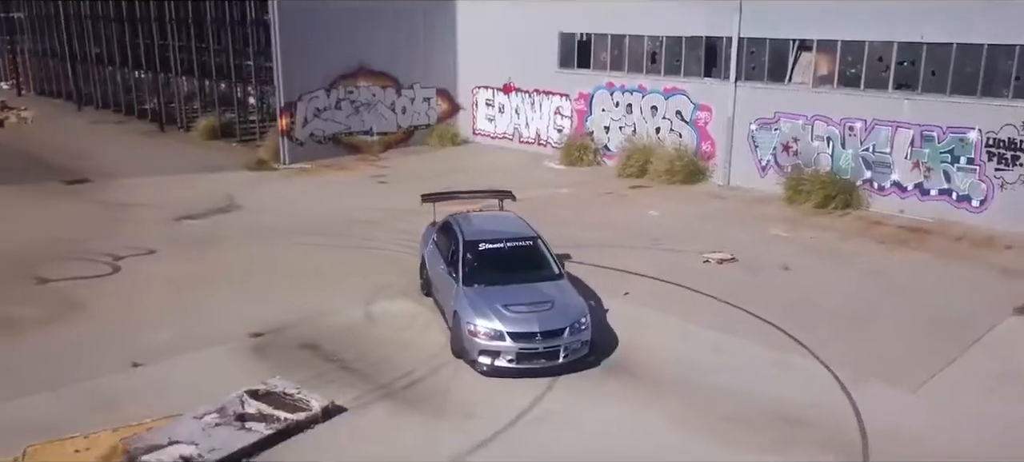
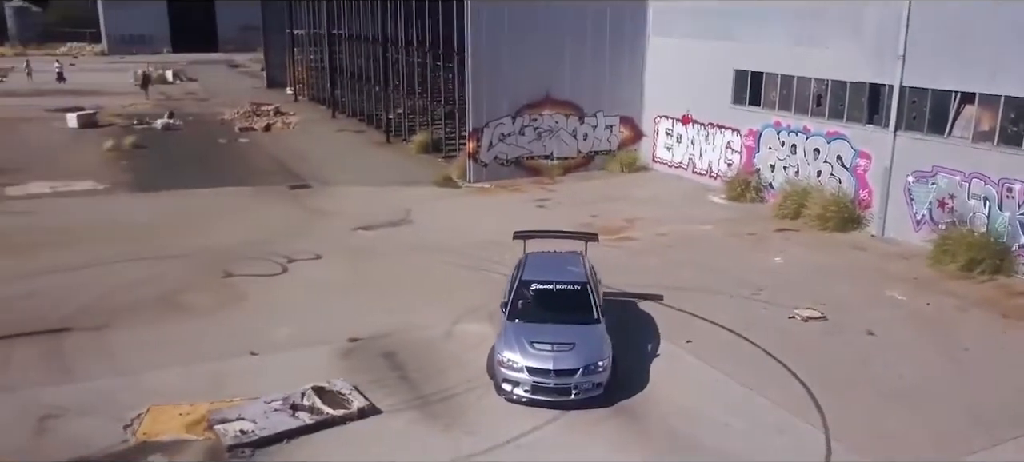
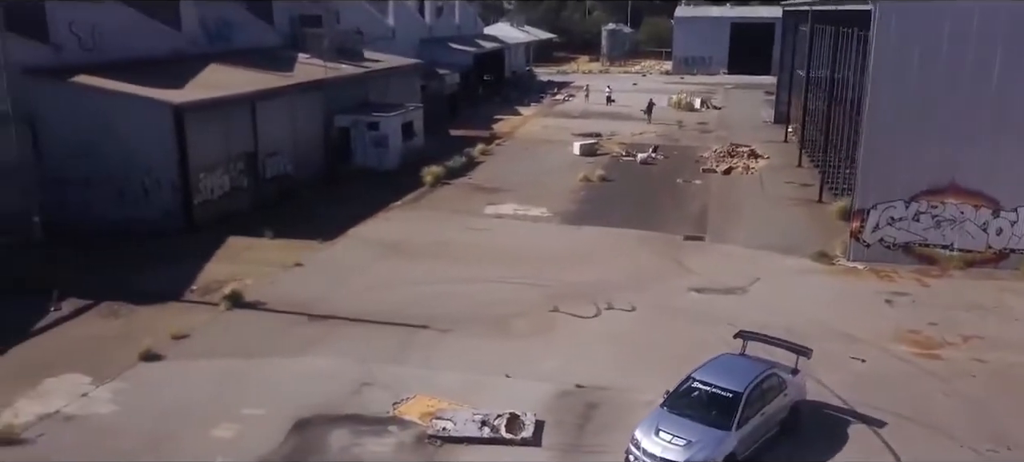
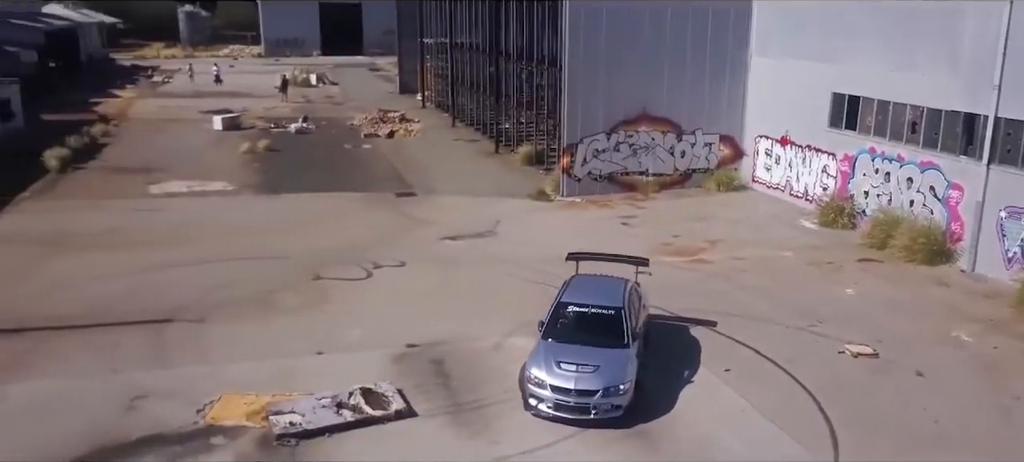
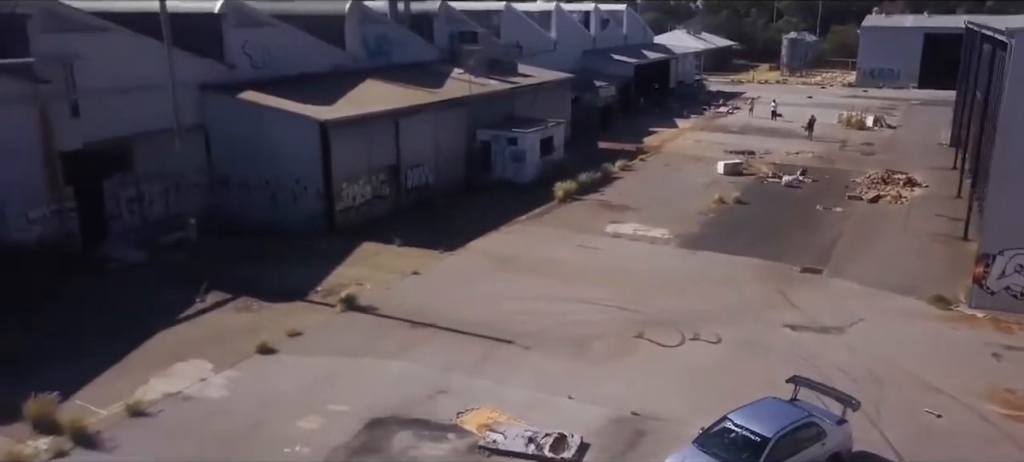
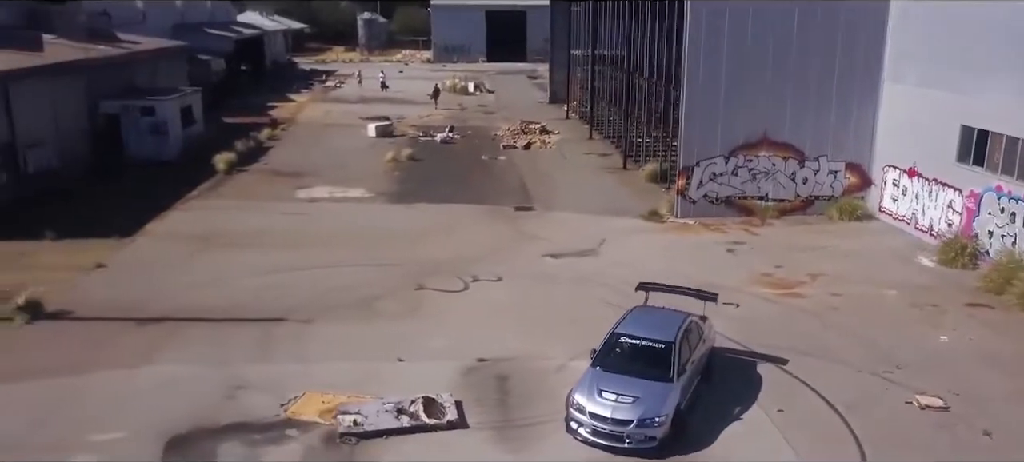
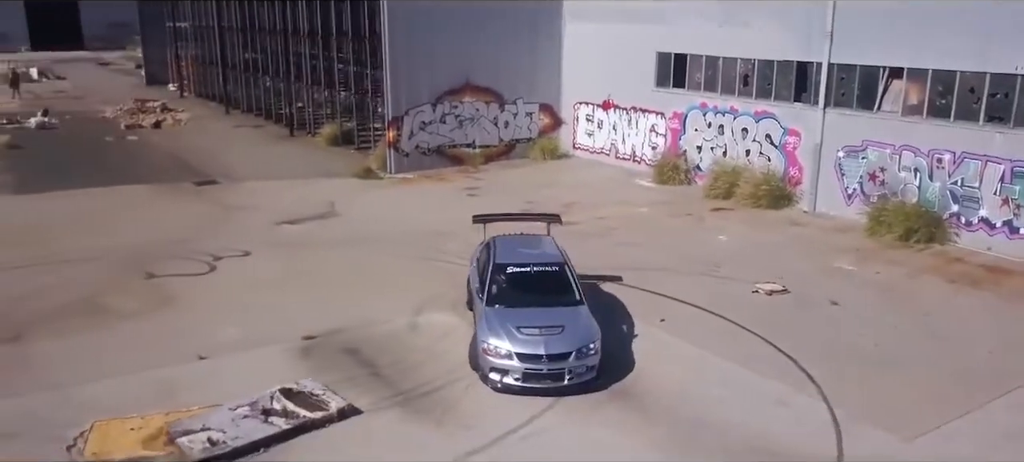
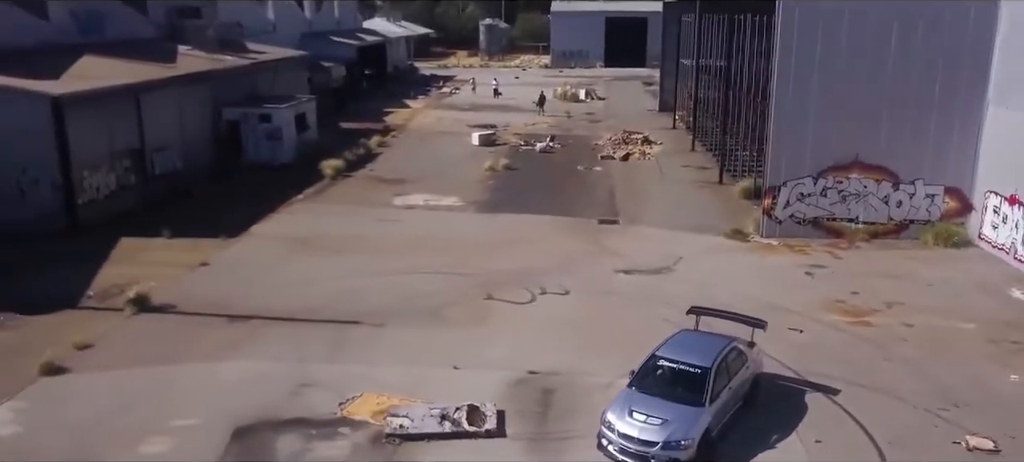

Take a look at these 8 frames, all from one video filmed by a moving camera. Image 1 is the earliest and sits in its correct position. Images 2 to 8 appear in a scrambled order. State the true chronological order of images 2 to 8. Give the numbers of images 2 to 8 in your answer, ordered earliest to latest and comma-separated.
7, 2, 4, 6, 8, 3, 5
